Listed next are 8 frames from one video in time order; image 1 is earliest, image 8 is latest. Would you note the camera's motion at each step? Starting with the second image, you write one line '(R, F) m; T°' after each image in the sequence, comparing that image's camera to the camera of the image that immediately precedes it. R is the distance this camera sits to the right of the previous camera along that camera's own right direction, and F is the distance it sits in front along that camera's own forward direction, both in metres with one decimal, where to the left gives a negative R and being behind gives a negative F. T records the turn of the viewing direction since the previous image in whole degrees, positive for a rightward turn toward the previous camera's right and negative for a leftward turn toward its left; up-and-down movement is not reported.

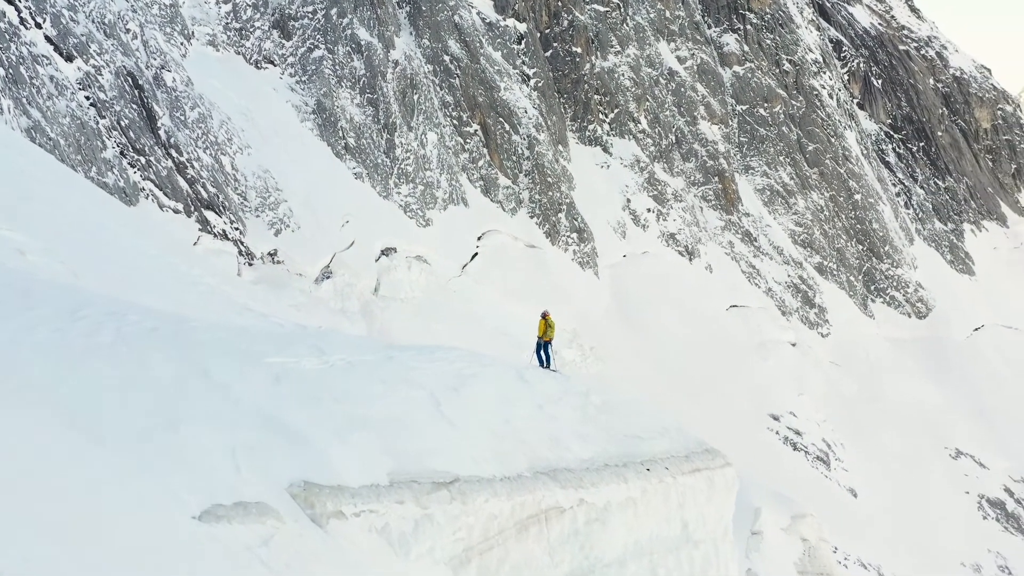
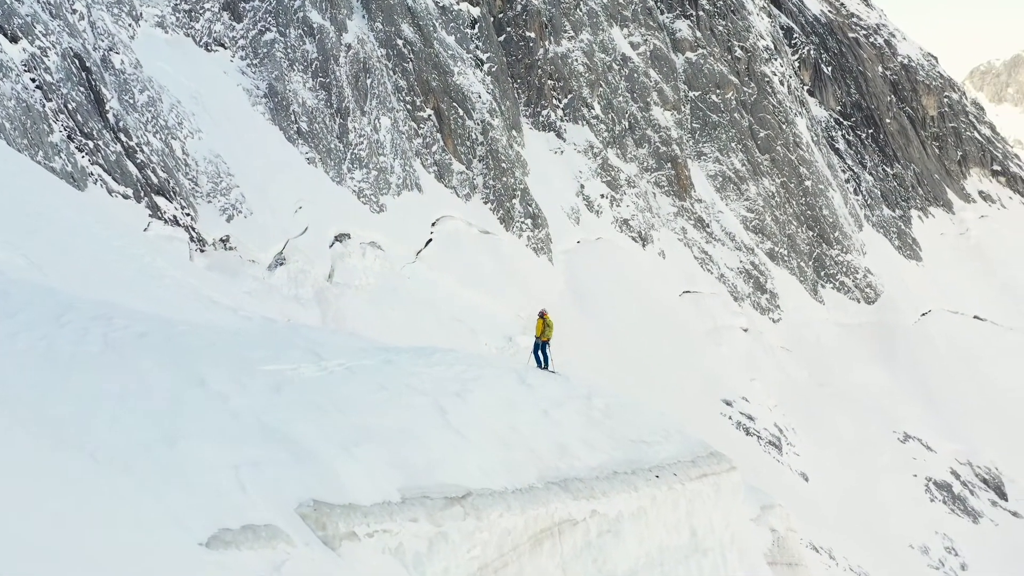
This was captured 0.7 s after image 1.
(-0.1, +0.1) m; +2°
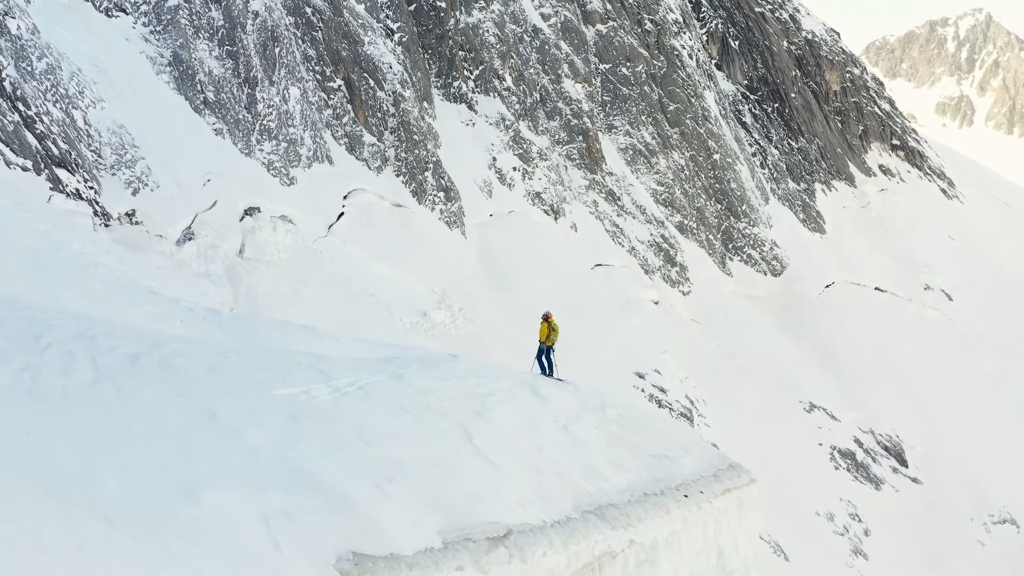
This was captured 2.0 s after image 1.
(-0.3, +0.3) m; +5°
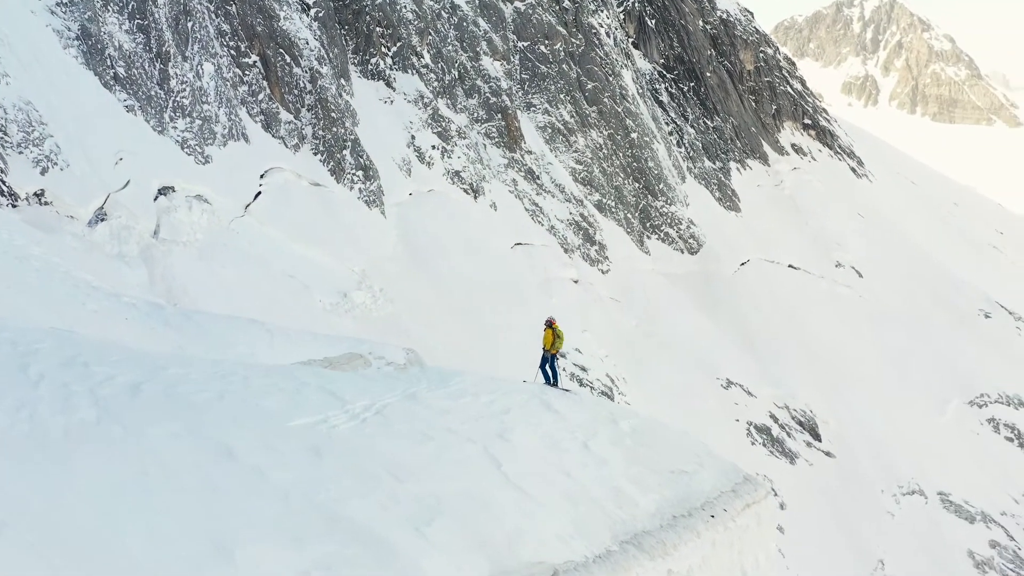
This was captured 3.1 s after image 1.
(-0.2, +0.2) m; +4°
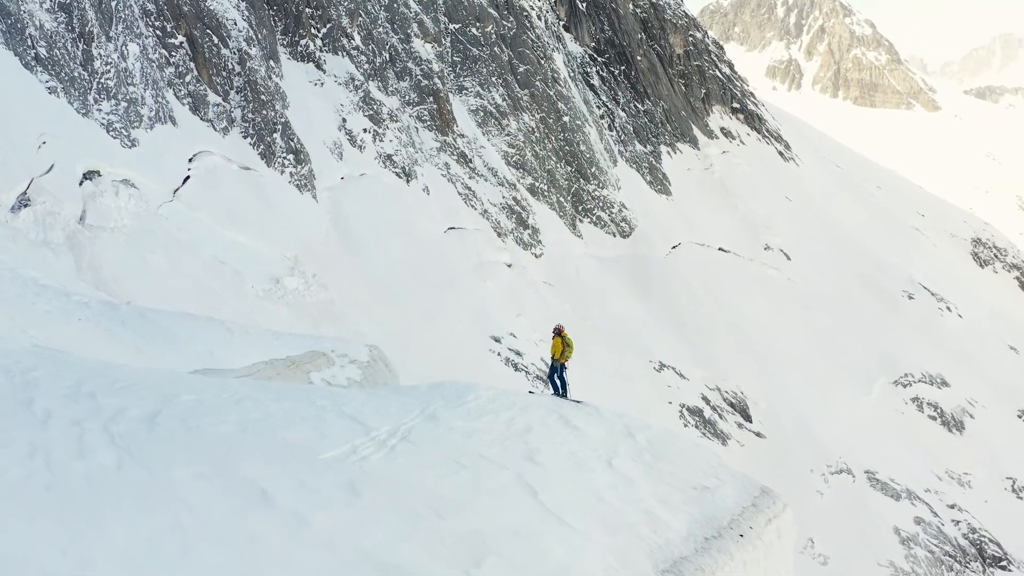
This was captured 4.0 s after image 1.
(-0.2, +0.2) m; +4°
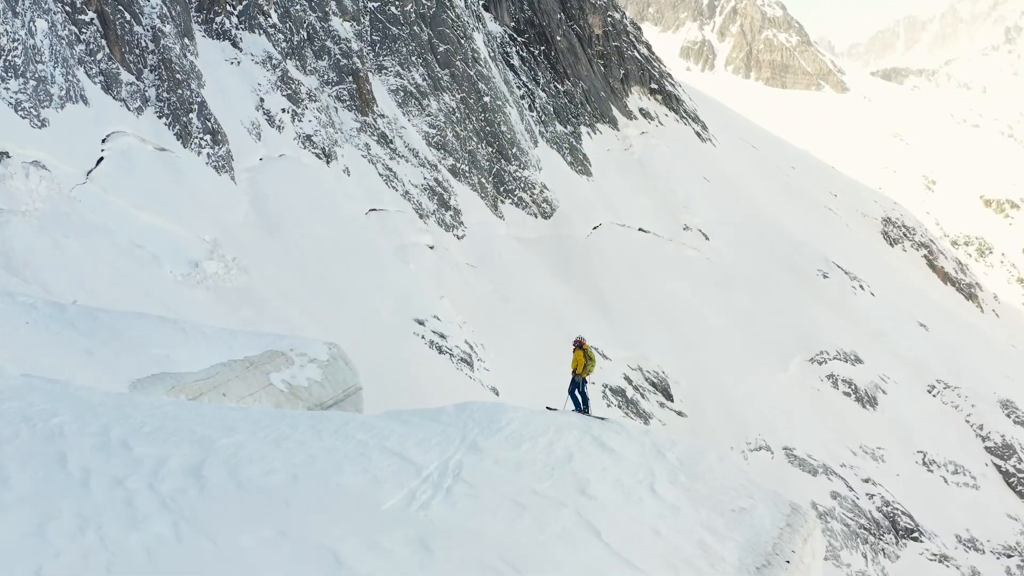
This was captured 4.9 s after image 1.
(-0.2, +0.2) m; +4°
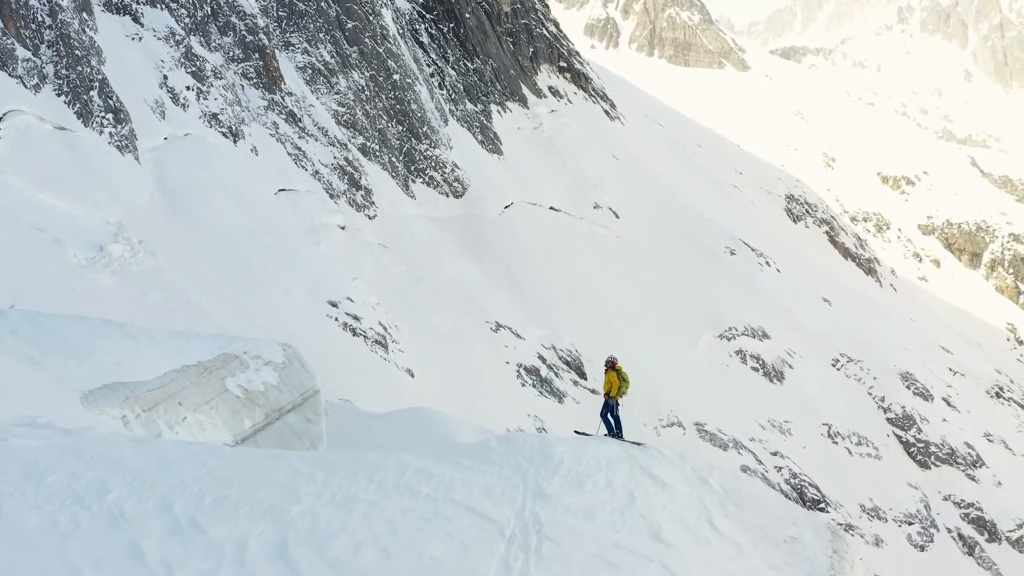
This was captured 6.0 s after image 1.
(-0.2, +0.2) m; +5°
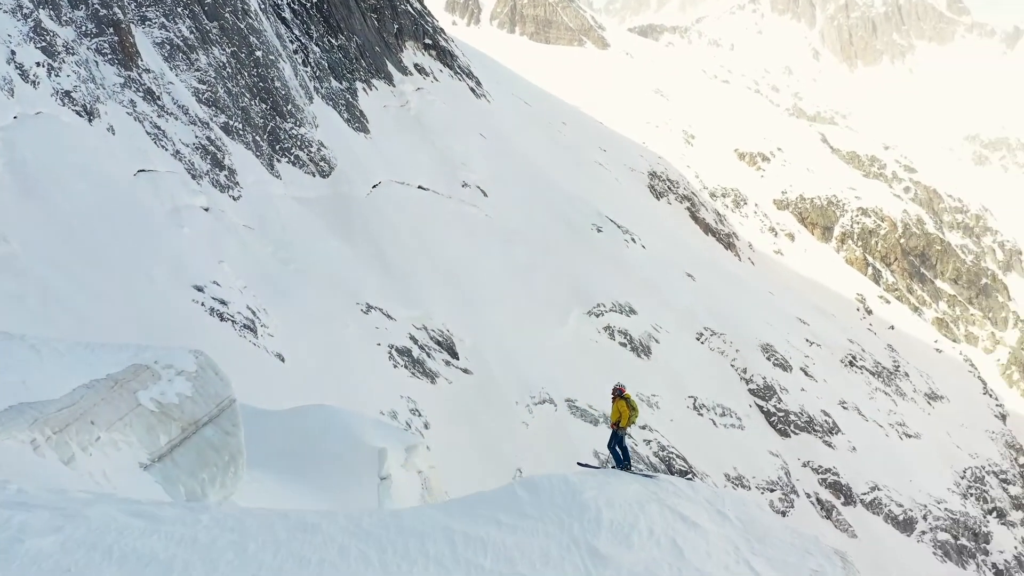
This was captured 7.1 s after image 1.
(-0.3, +0.2) m; +7°
